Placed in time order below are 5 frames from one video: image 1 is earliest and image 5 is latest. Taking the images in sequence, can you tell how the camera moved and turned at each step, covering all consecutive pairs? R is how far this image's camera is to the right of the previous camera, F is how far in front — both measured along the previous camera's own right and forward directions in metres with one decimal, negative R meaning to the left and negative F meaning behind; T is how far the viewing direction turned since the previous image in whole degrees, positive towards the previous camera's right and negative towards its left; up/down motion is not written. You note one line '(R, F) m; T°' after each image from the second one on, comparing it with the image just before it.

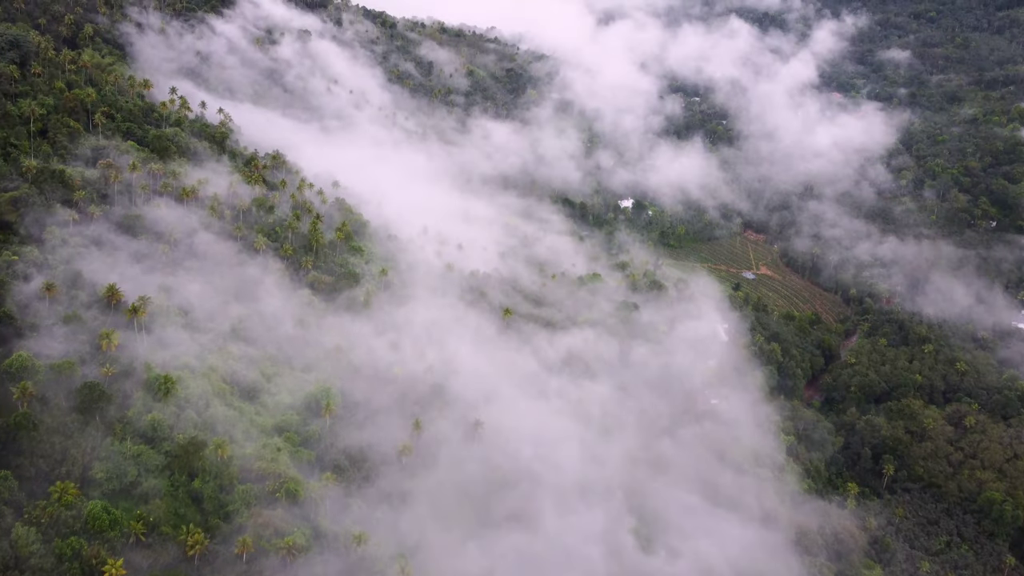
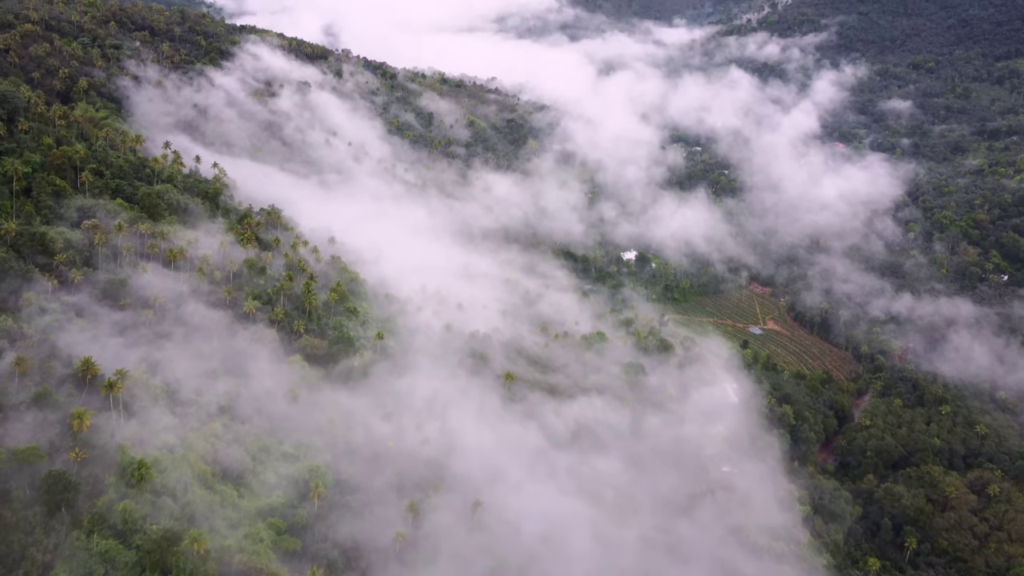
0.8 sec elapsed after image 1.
(-0.2, +2.3) m; 0°
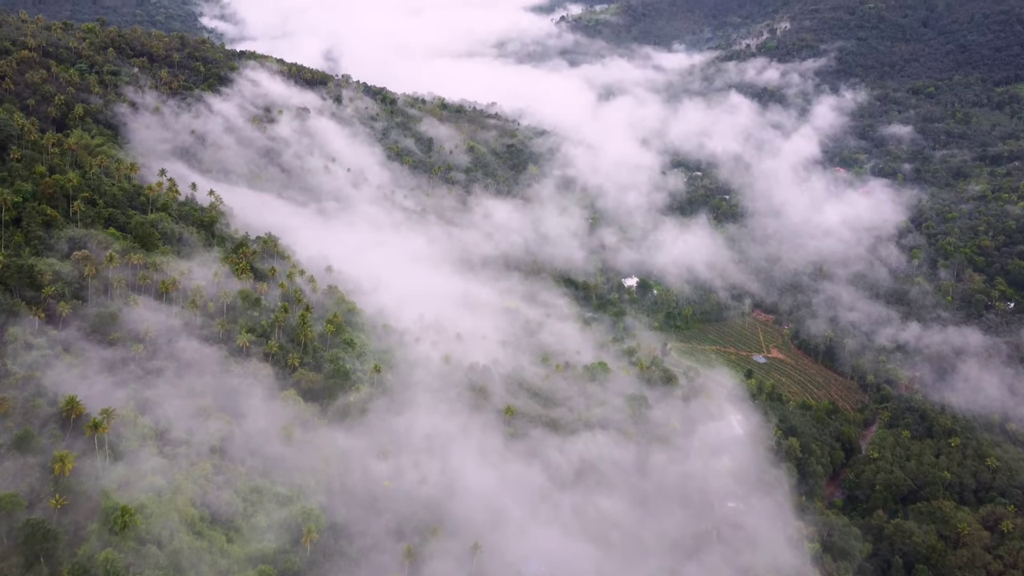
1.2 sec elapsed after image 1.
(-0.1, +1.2) m; 0°
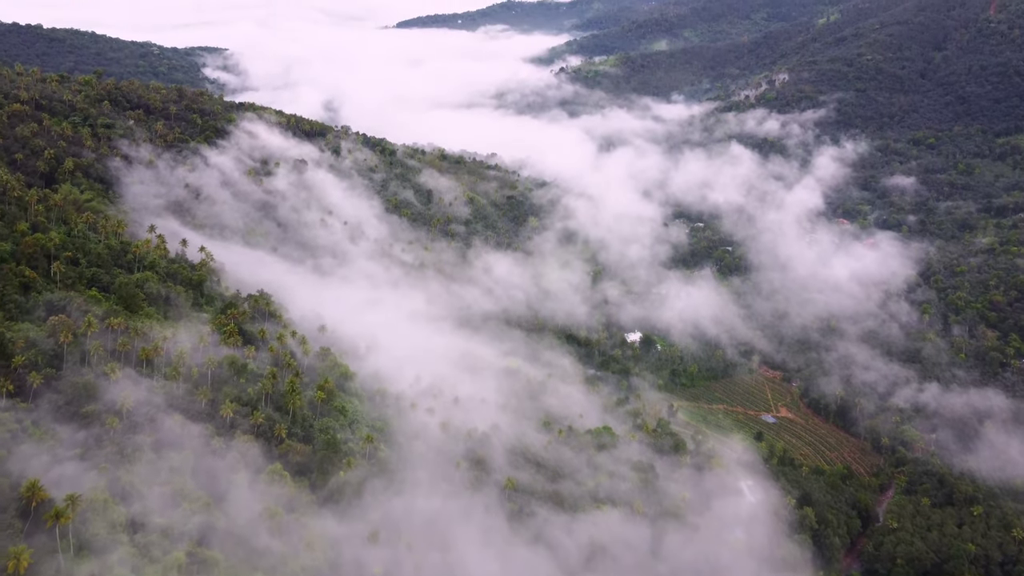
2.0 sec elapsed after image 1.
(-0.2, +2.5) m; 0°
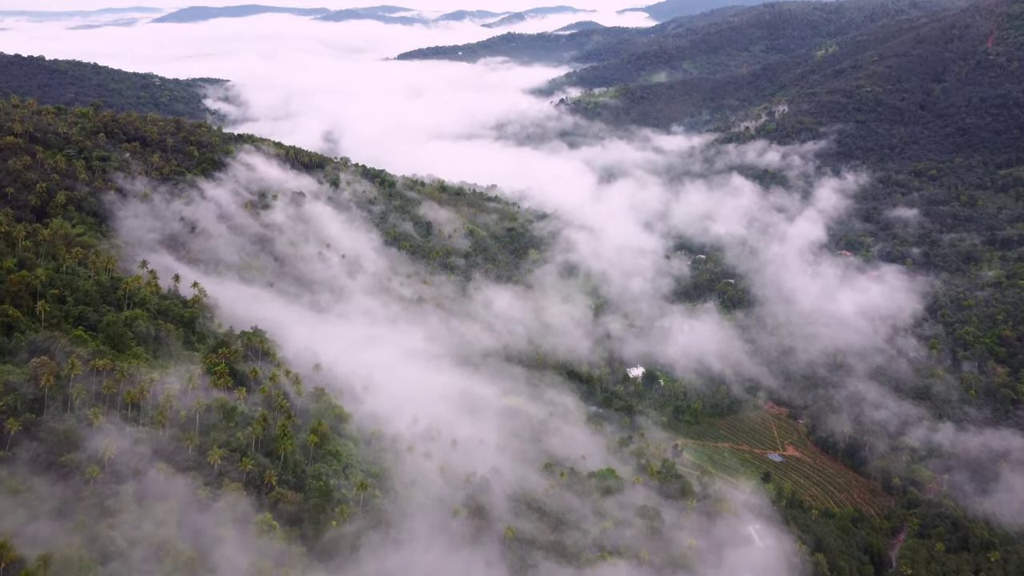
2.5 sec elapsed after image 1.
(-0.1, +1.6) m; 0°
